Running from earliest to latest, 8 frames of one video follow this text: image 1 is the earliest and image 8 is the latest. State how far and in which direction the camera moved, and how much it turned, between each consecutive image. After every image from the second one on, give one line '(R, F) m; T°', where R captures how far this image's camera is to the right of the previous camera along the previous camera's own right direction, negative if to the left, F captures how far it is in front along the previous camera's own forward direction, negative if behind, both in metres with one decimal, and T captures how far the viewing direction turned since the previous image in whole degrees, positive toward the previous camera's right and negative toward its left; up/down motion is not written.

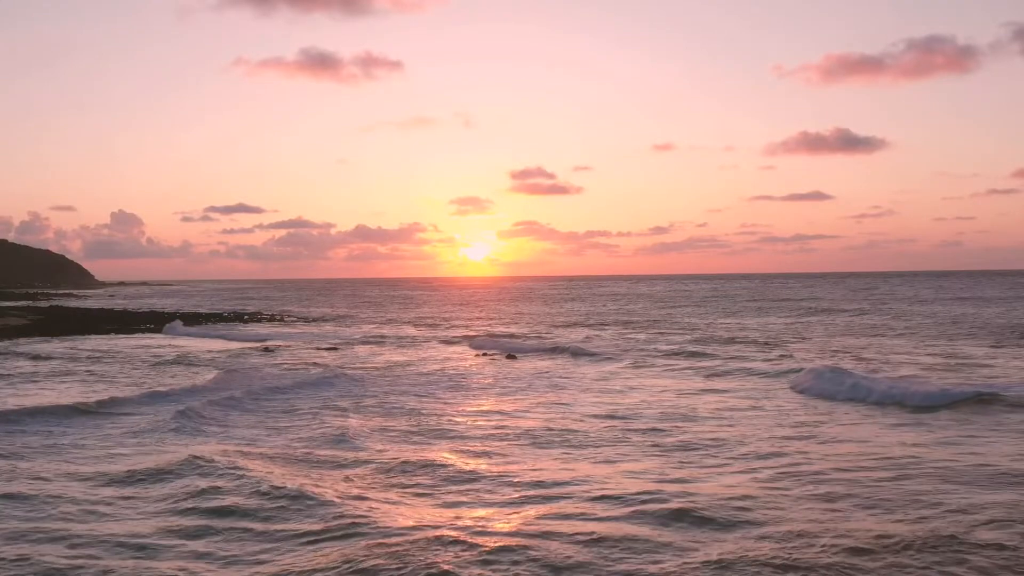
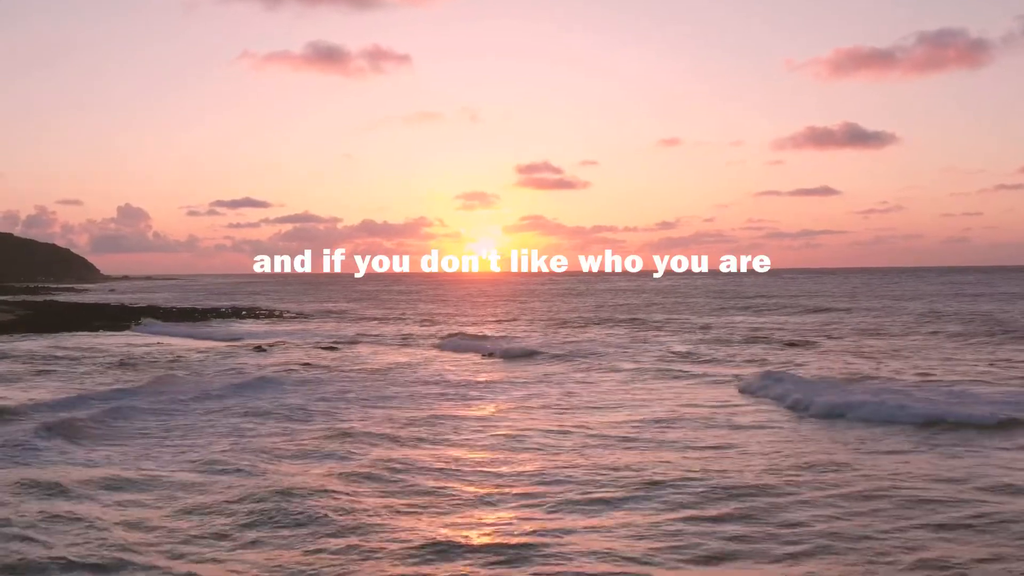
(-0.1, +2.2) m; 0°
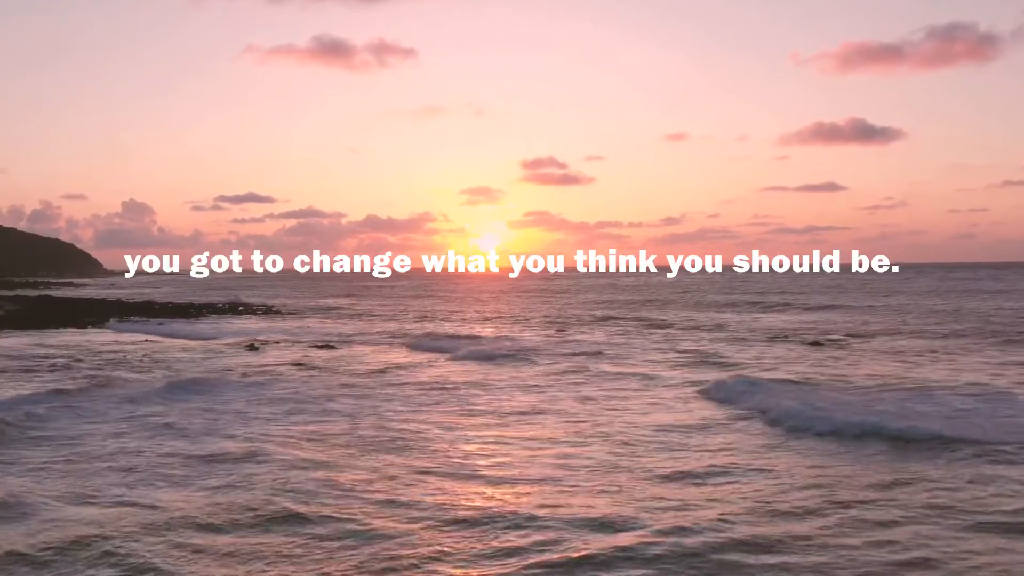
(-0.1, +1.9) m; 0°
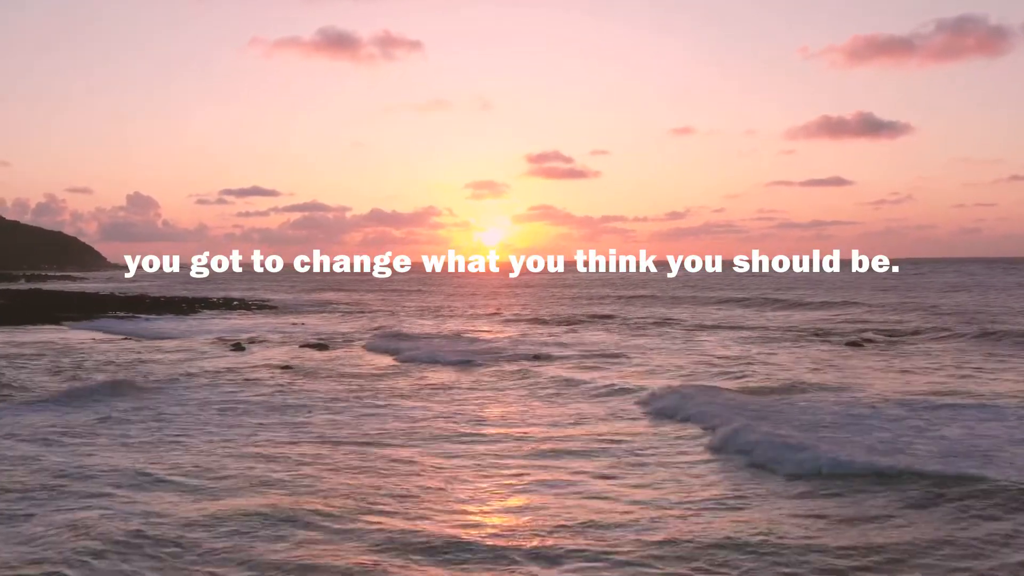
(-0.2, +2.6) m; 0°
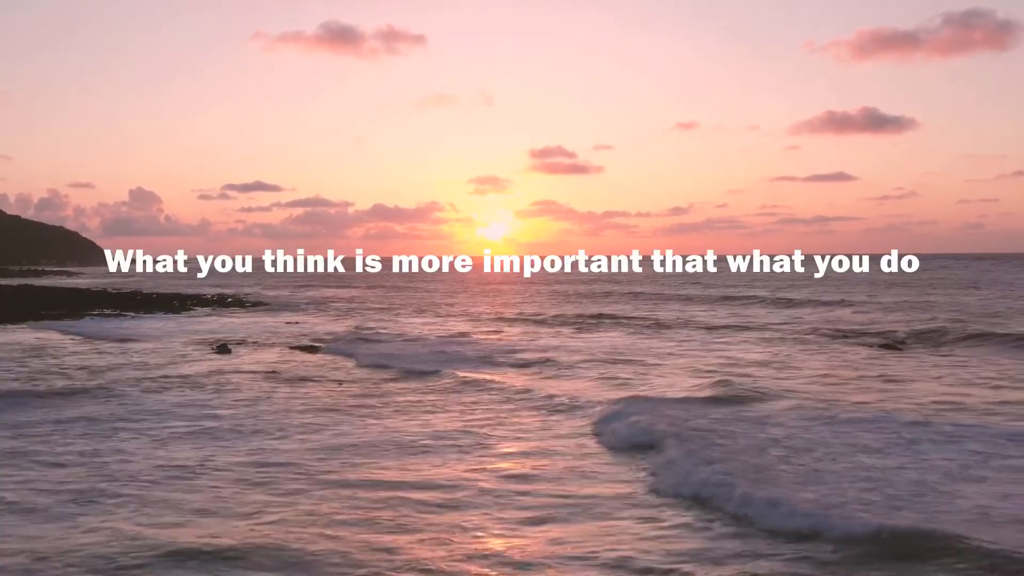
(-0.1, +2.1) m; 0°
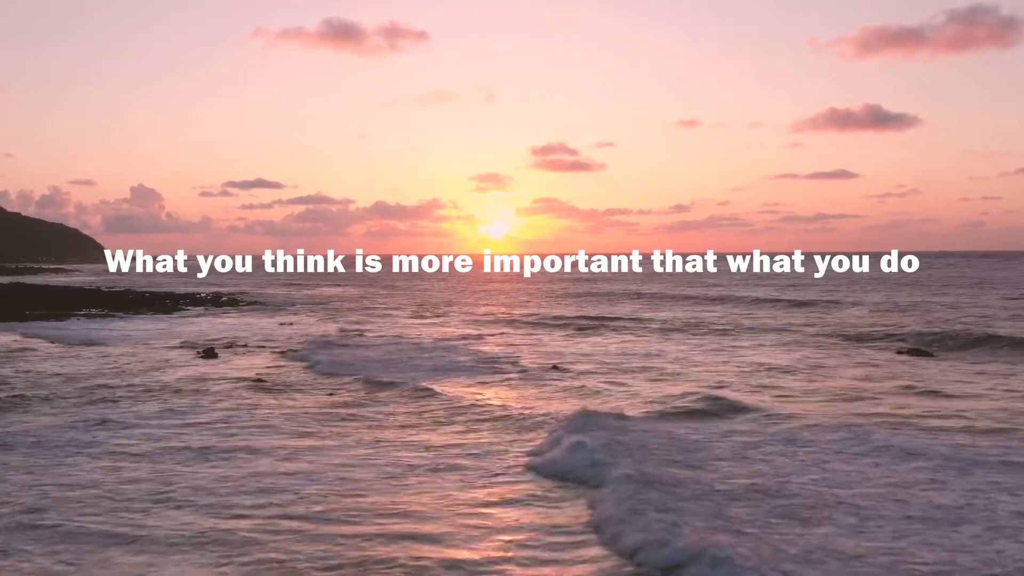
(-0.1, +1.5) m; 0°
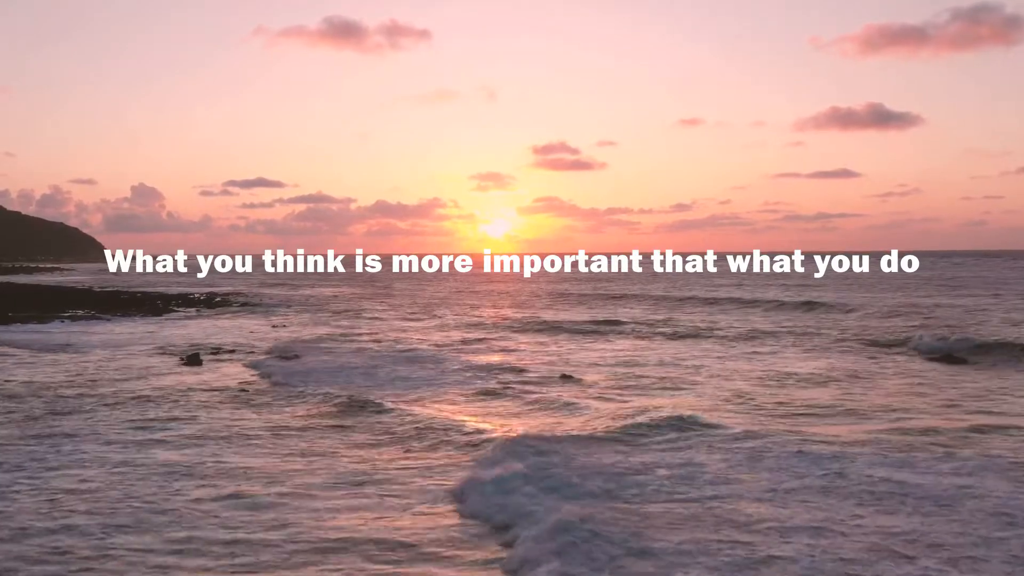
(-0.1, +1.6) m; 0°
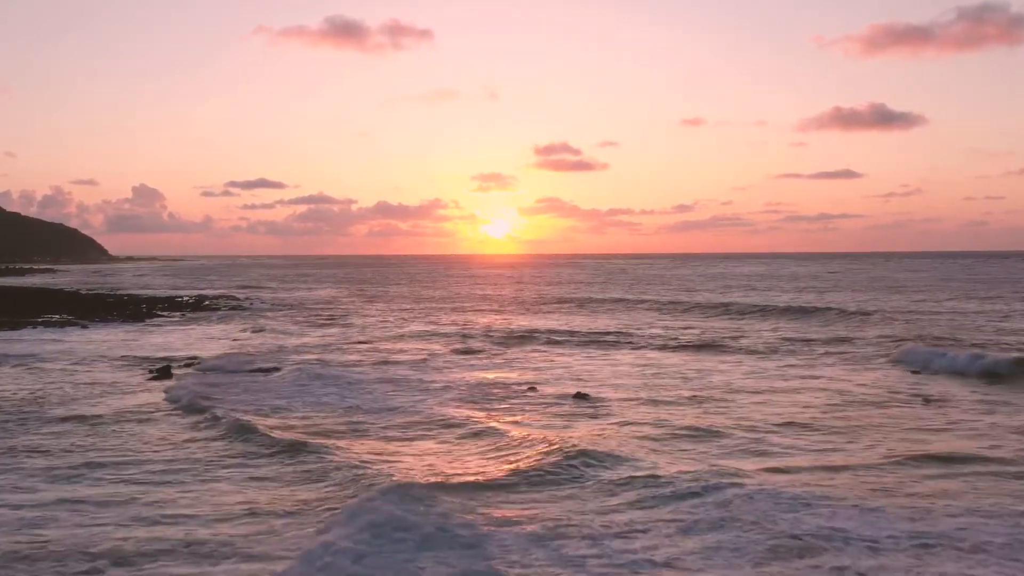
(0.0, +2.2) m; 0°
